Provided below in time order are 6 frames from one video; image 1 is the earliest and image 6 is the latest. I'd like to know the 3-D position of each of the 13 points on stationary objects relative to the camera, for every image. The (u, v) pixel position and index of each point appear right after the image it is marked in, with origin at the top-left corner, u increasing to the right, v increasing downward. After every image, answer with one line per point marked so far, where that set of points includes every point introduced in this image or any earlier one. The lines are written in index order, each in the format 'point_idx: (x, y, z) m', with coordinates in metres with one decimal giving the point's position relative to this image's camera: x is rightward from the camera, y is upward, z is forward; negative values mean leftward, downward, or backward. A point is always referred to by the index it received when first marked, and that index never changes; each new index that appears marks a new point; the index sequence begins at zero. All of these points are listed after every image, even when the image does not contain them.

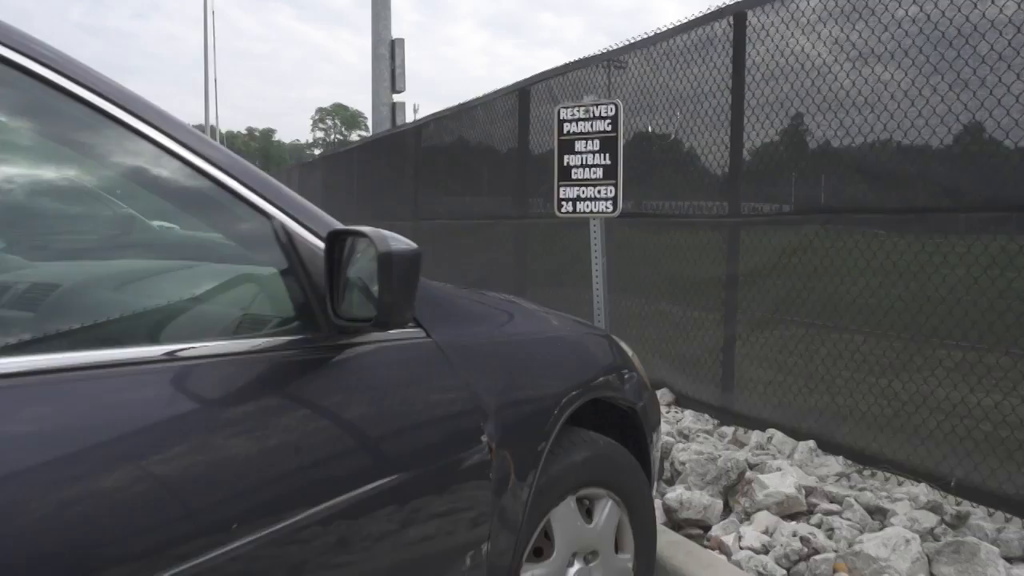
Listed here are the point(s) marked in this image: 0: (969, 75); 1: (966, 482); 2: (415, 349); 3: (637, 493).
0: (+1.8, +0.8, +3.7) m
1: (+1.8, -0.8, +3.8) m
2: (-0.2, -0.1, +2.0) m
3: (+0.3, -0.5, +2.5) m
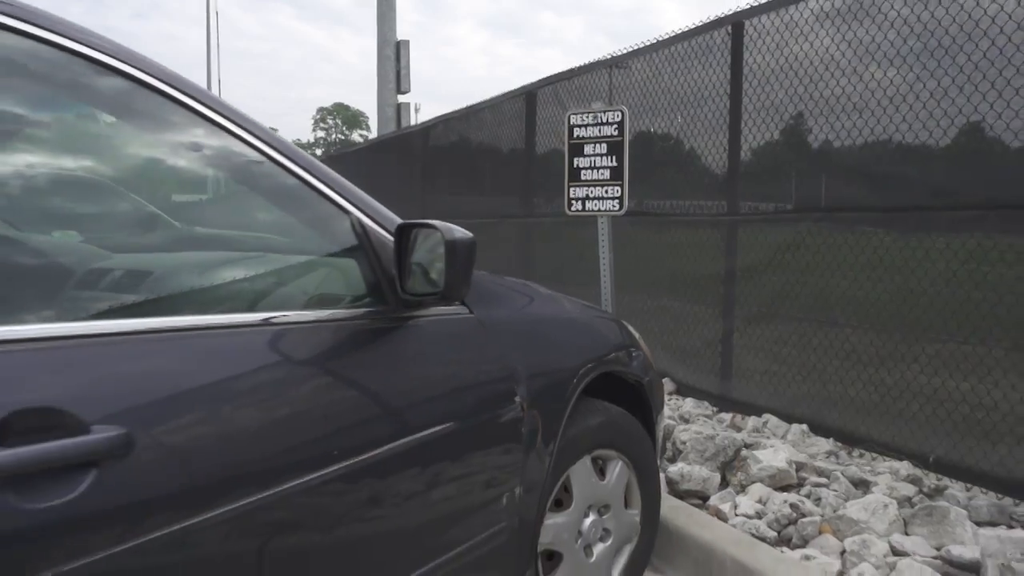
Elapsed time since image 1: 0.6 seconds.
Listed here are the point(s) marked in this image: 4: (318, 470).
0: (+1.8, +0.9, +4.1) m
1: (+1.8, -0.7, +4.1) m
2: (-0.1, -0.1, +2.3) m
3: (+0.4, -0.5, +2.8) m
4: (-0.4, -0.3, +1.8) m
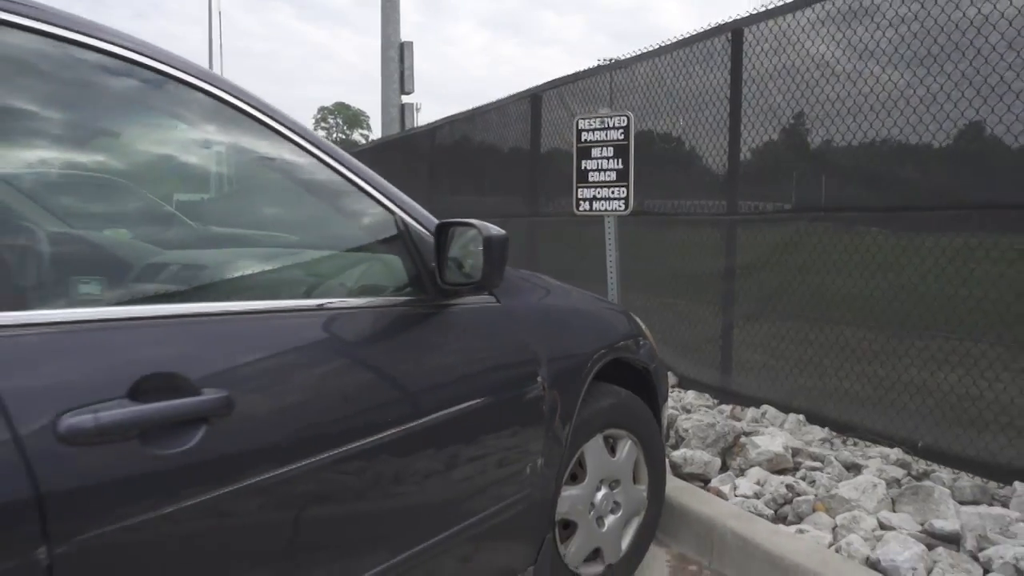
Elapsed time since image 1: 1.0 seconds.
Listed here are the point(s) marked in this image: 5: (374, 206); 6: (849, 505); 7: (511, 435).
0: (+1.9, +0.9, +4.3) m
1: (+1.9, -0.7, +4.4) m
2: (0.0, -0.1, +2.6) m
3: (+0.4, -0.5, +3.0) m
4: (-0.3, -0.3, +2.0) m
5: (-0.3, +0.2, +2.4) m
6: (+1.1, -0.7, +3.3) m
7: (0.0, -0.4, +2.4) m
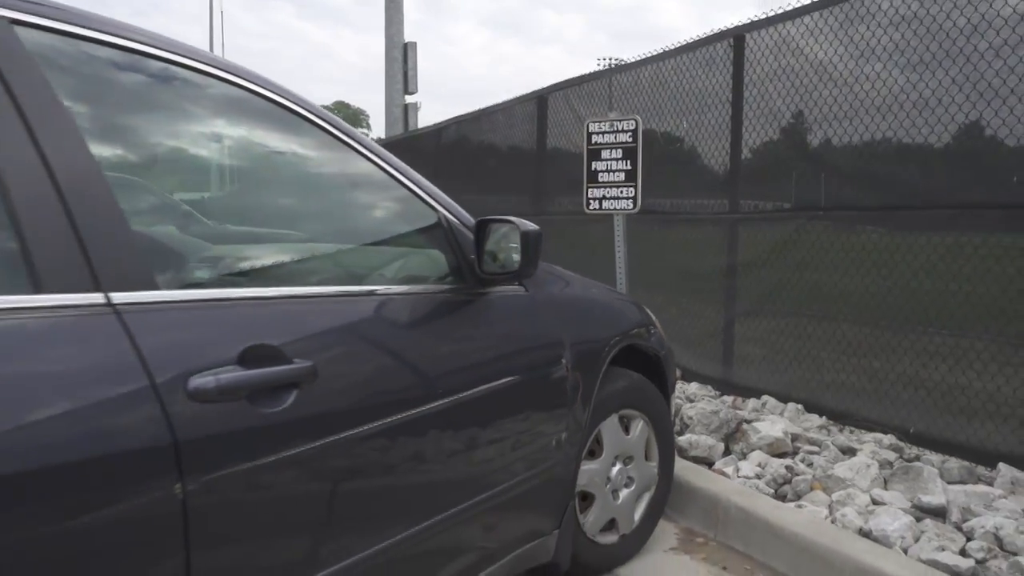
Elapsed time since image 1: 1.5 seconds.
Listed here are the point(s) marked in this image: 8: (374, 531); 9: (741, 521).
0: (+1.9, +0.9, +4.5) m
1: (+2.0, -0.7, +4.6) m
2: (0.0, 0.0, +2.8) m
3: (+0.5, -0.4, +3.3) m
4: (-0.2, -0.3, +2.2) m
5: (-0.3, +0.2, +2.6) m
6: (+1.2, -0.7, +3.5) m
7: (0.0, -0.4, +2.6) m
8: (-0.3, -0.6, +2.1) m
9: (+0.7, -0.7, +3.1) m
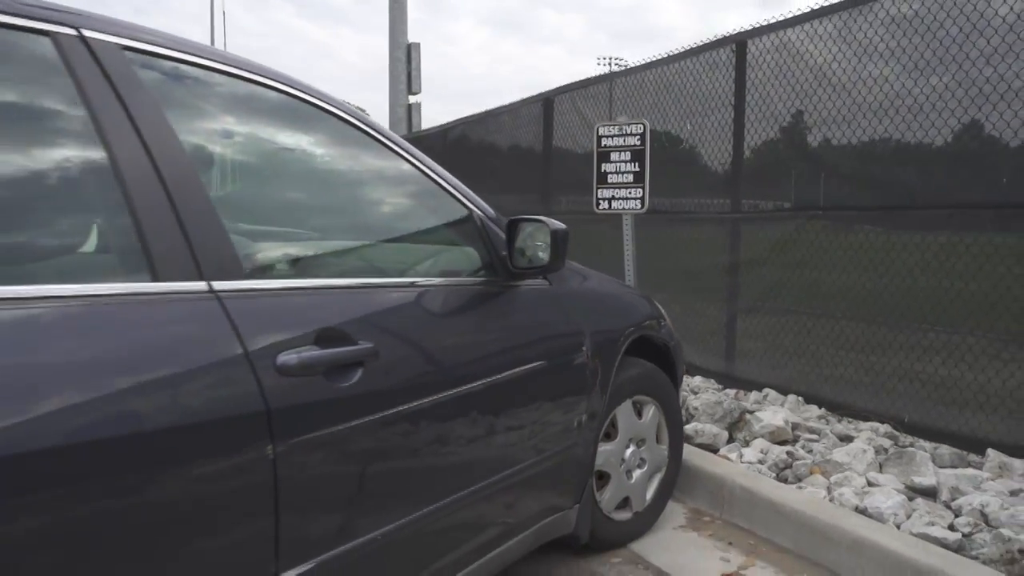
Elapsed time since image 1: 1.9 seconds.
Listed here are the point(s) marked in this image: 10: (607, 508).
0: (+2.0, +0.9, +4.7) m
1: (+2.0, -0.7, +4.8) m
2: (+0.1, 0.0, +3.0) m
3: (+0.6, -0.4, +3.5) m
4: (-0.2, -0.3, +2.5) m
5: (-0.2, +0.3, +2.9) m
6: (+1.3, -0.7, +3.7) m
7: (+0.1, -0.3, +2.9) m
8: (-0.2, -0.5, +2.3) m
9: (+0.8, -0.7, +3.4) m
10: (+0.3, -0.7, +3.2) m
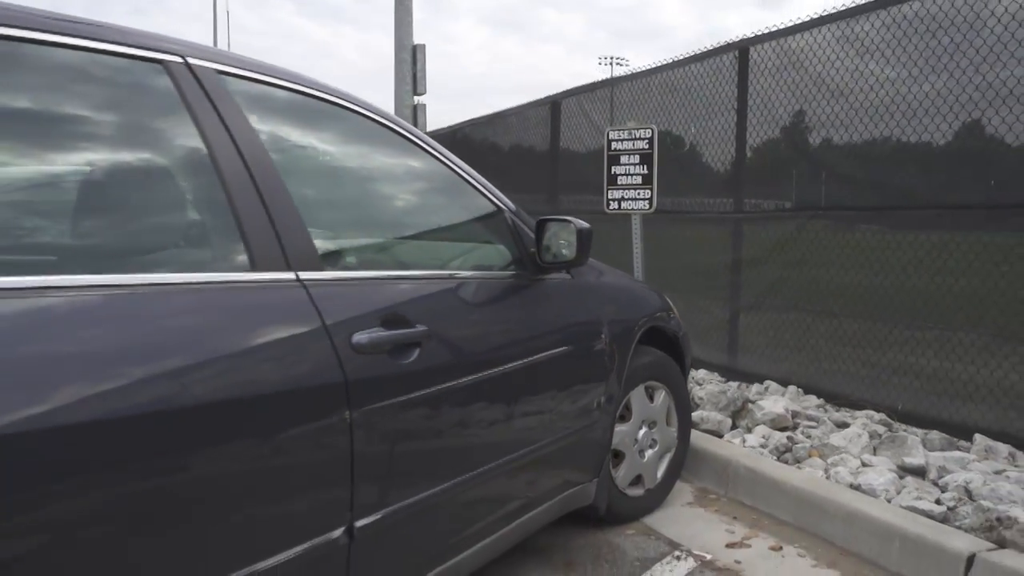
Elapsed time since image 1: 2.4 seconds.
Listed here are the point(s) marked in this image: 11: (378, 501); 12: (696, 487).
0: (+2.1, +0.9, +5.0) m
1: (+2.1, -0.6, +5.1) m
2: (+0.2, 0.0, +3.3) m
3: (+0.6, -0.4, +3.8) m
4: (-0.1, -0.2, +2.7) m
5: (-0.1, +0.3, +3.1) m
6: (+1.3, -0.7, +4.0) m
7: (+0.2, -0.3, +3.1) m
8: (-0.2, -0.5, +2.6) m
9: (+0.9, -0.7, +3.6) m
10: (+0.4, -0.7, +3.5) m
11: (-0.3, -0.5, +2.3) m
12: (+0.7, -0.8, +3.9) m
